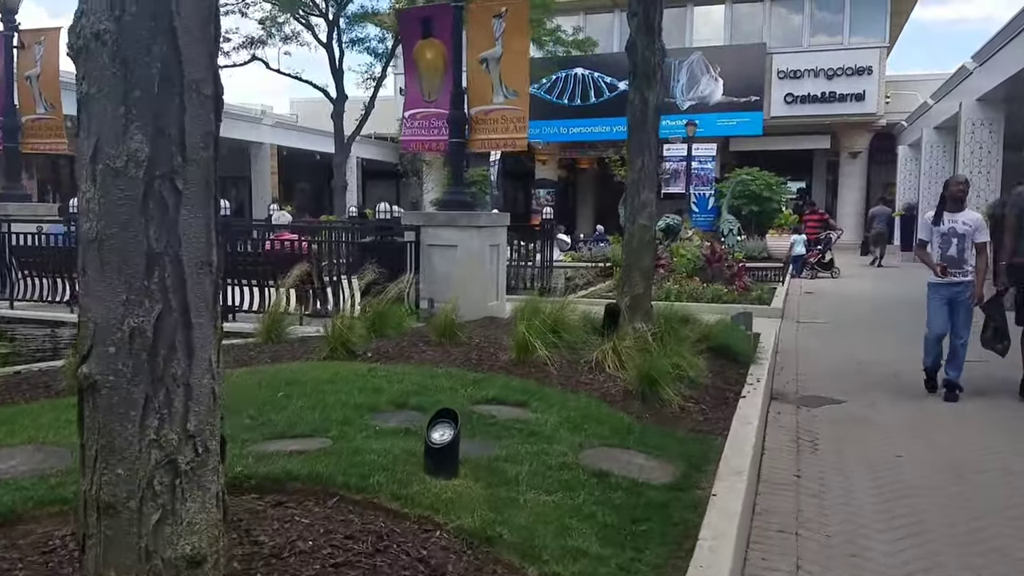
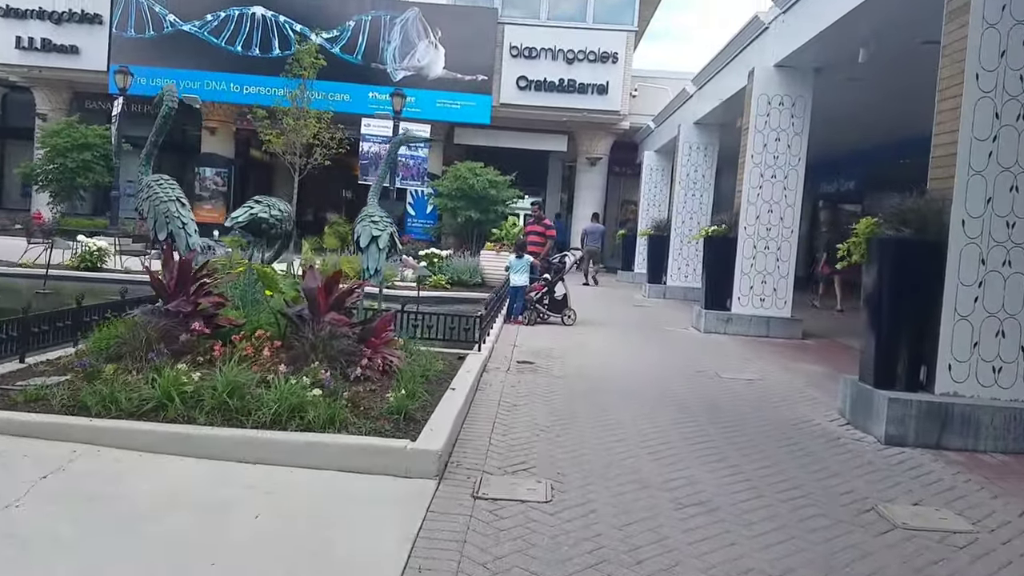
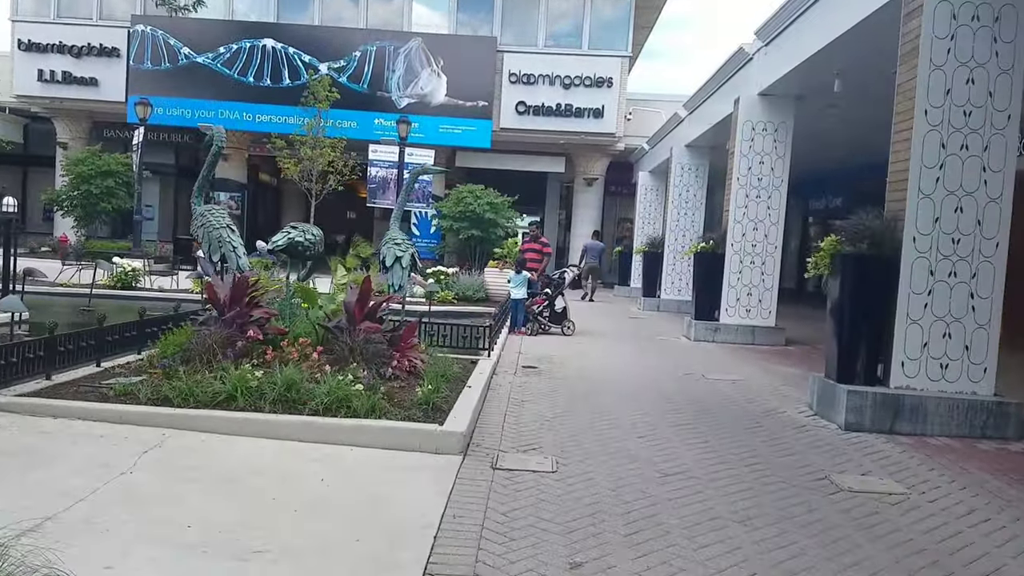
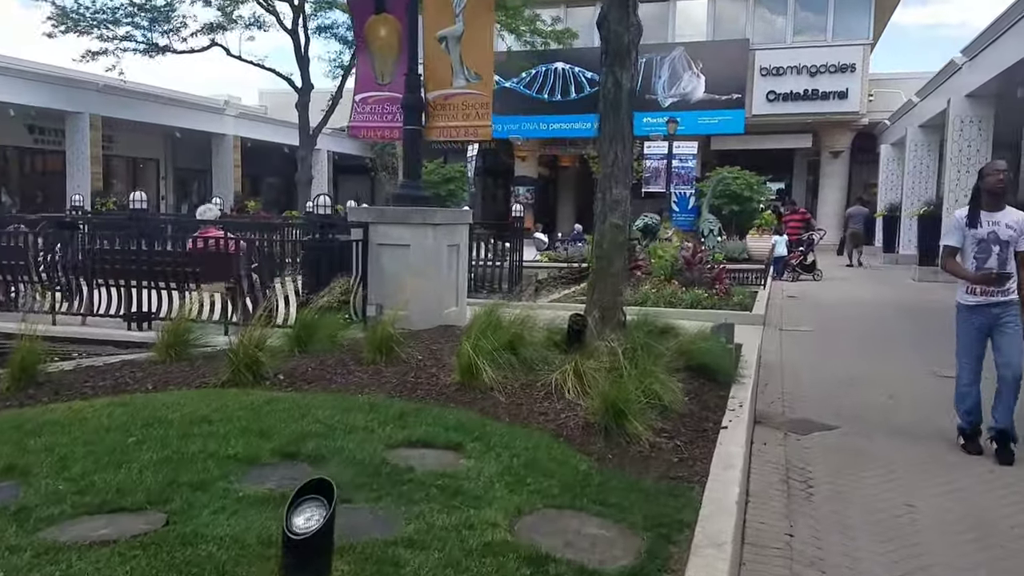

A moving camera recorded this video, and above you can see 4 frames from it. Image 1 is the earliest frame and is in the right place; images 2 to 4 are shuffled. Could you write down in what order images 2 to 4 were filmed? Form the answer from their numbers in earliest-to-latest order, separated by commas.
4, 3, 2
